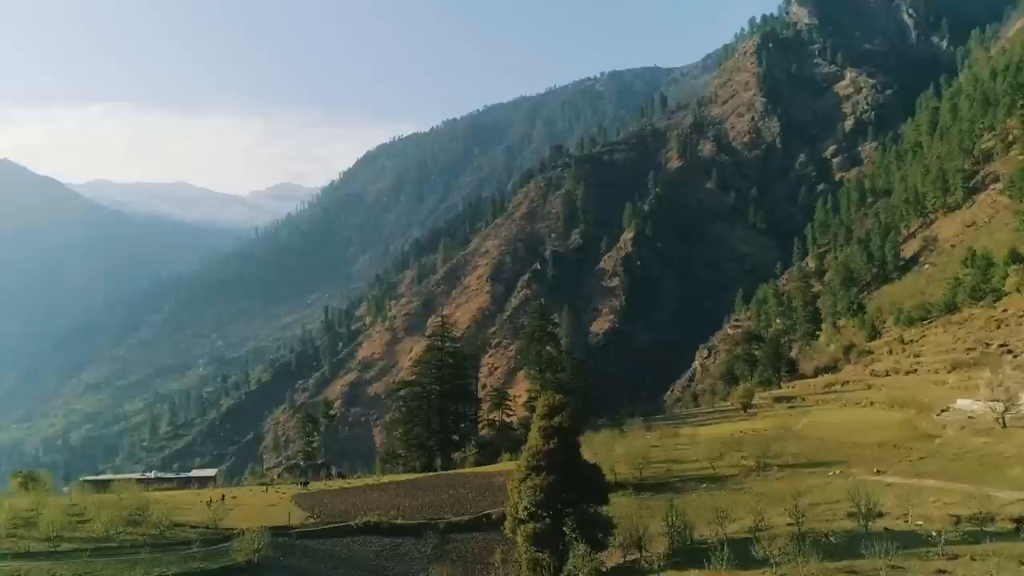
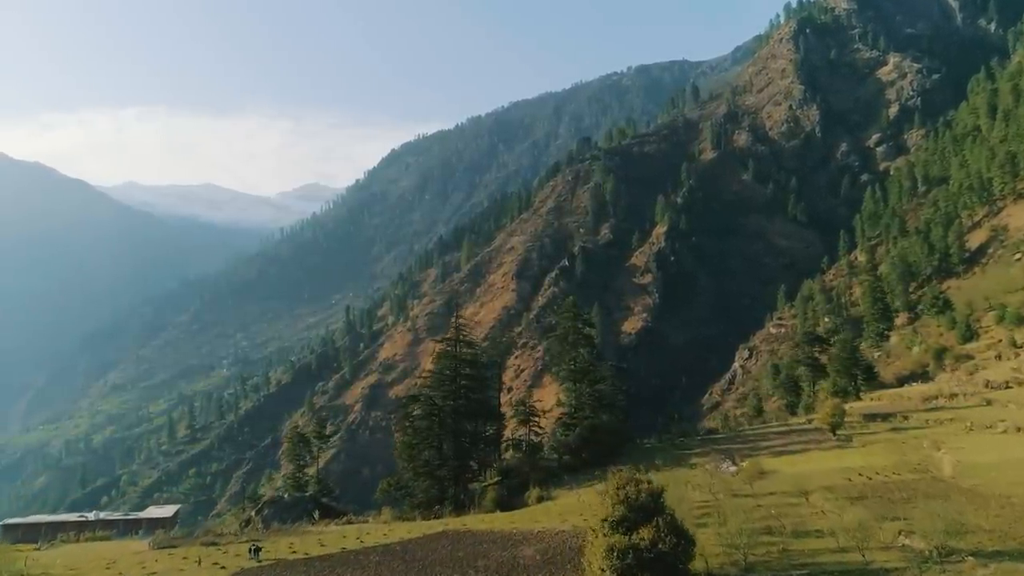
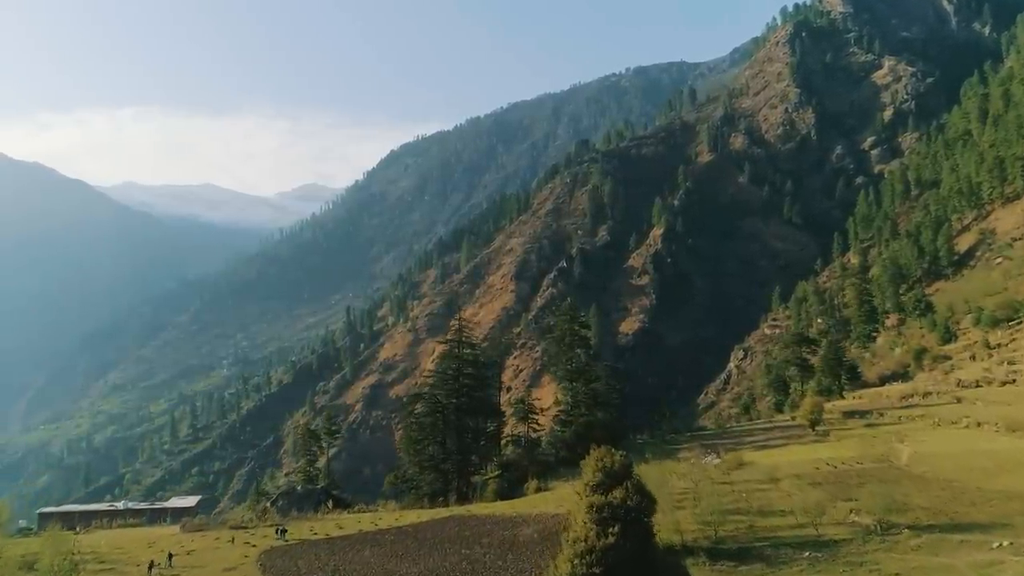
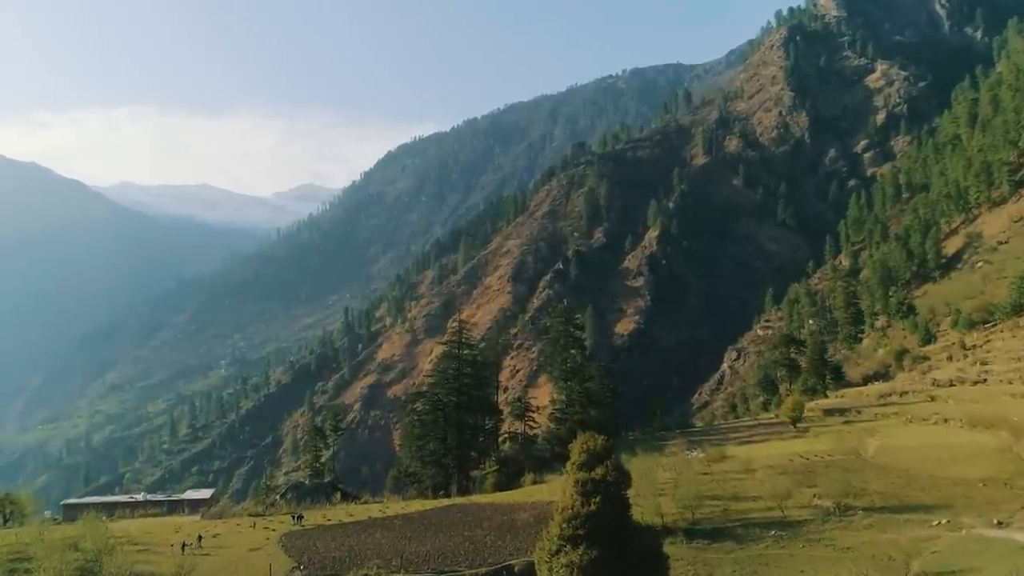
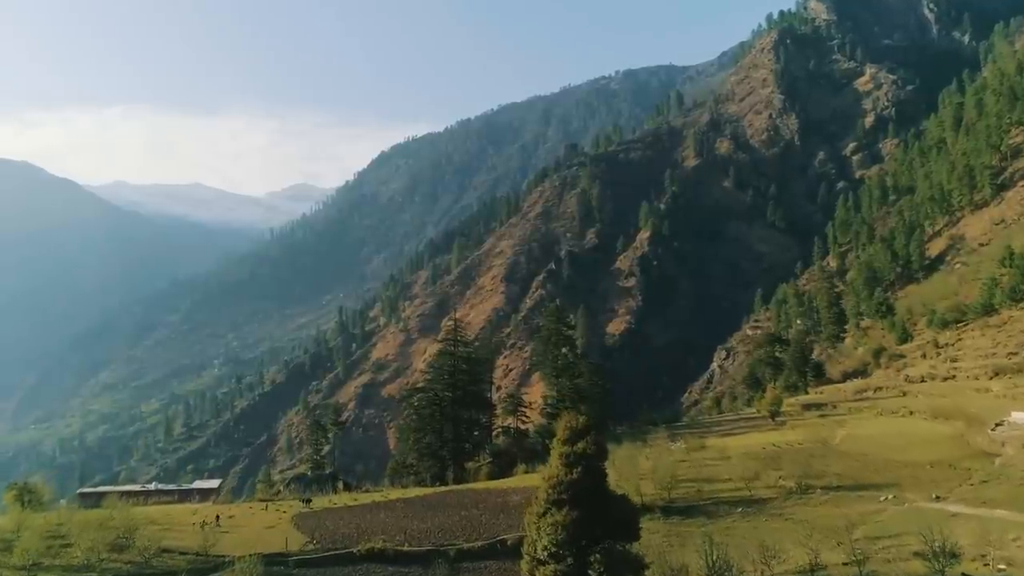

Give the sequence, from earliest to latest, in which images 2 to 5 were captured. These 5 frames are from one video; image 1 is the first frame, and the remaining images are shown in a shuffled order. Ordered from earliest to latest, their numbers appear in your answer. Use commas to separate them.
5, 4, 3, 2
